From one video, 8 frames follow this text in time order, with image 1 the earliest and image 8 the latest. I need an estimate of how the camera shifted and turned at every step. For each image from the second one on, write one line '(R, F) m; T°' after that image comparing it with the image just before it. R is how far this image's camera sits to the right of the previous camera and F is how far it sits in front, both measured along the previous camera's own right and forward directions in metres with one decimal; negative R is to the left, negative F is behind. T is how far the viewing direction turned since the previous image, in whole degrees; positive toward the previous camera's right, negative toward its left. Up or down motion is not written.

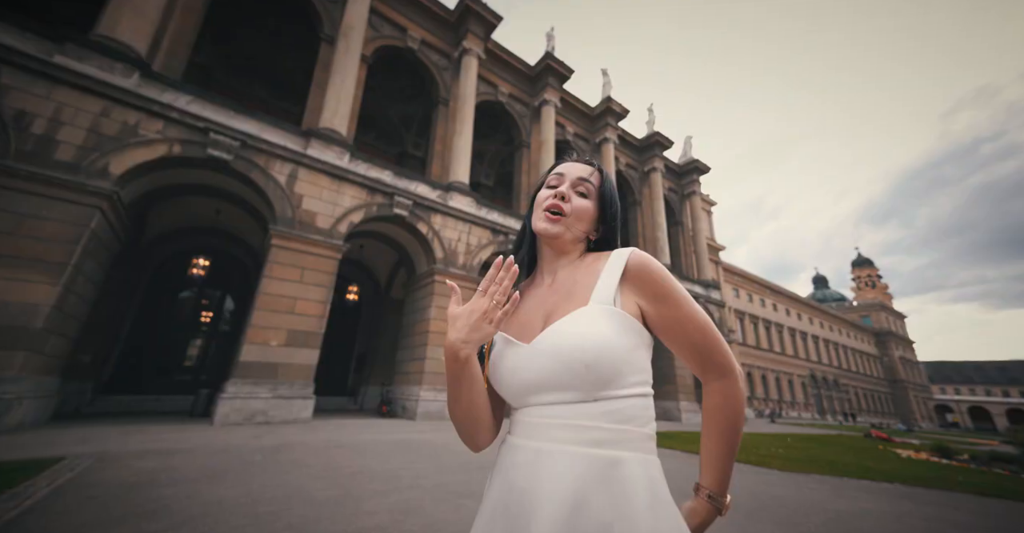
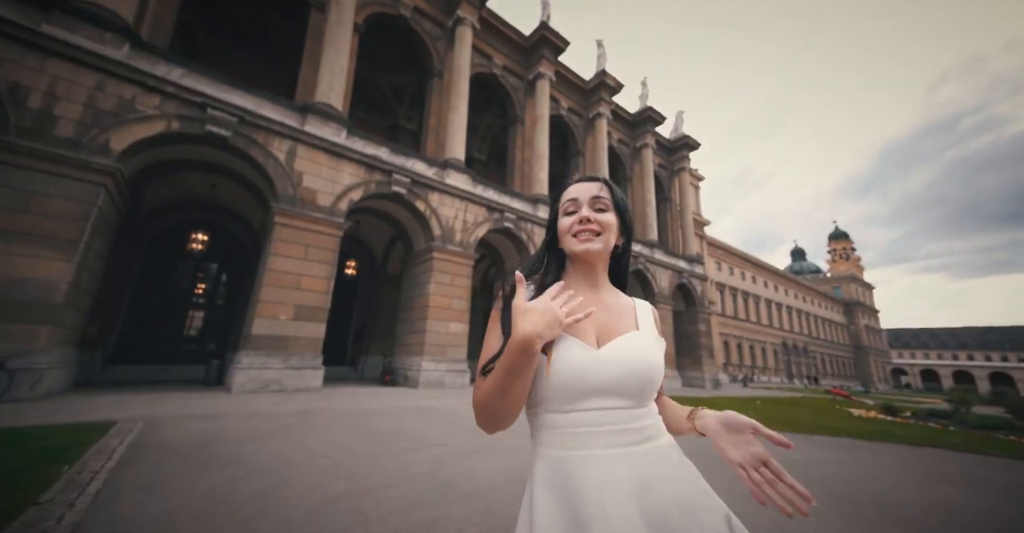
(-0.3, -0.6) m; +2°
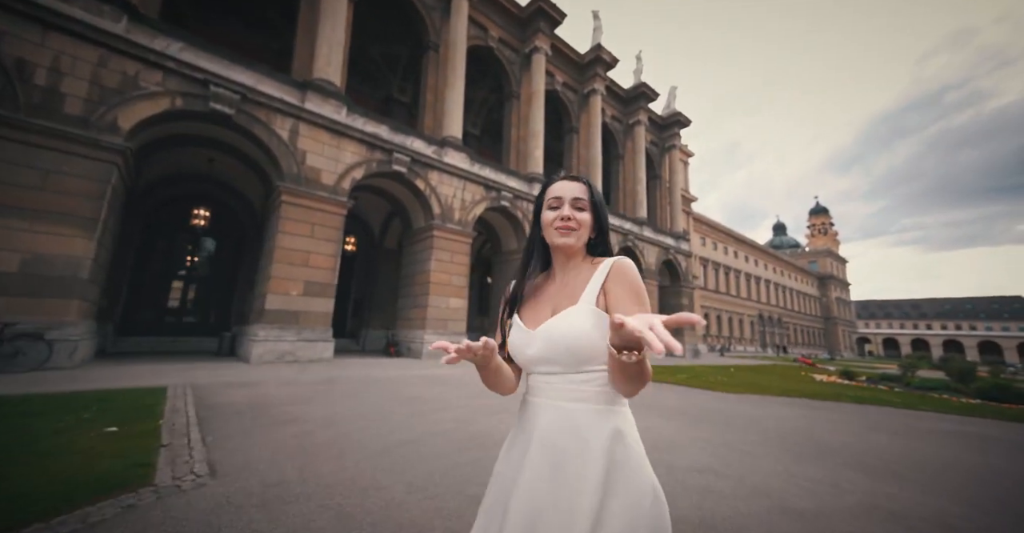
(-0.4, -0.7) m; +2°
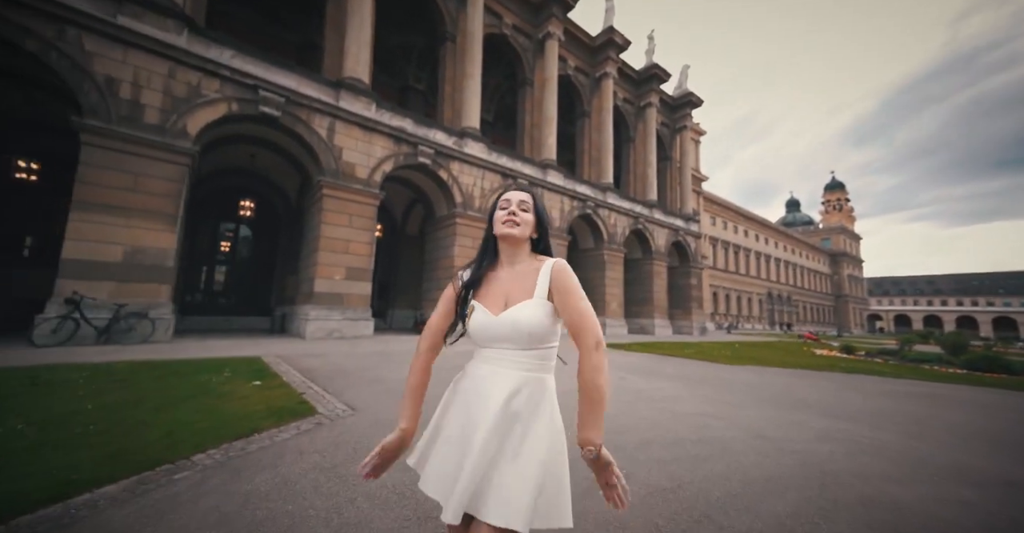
(-0.4, -1.1) m; -1°
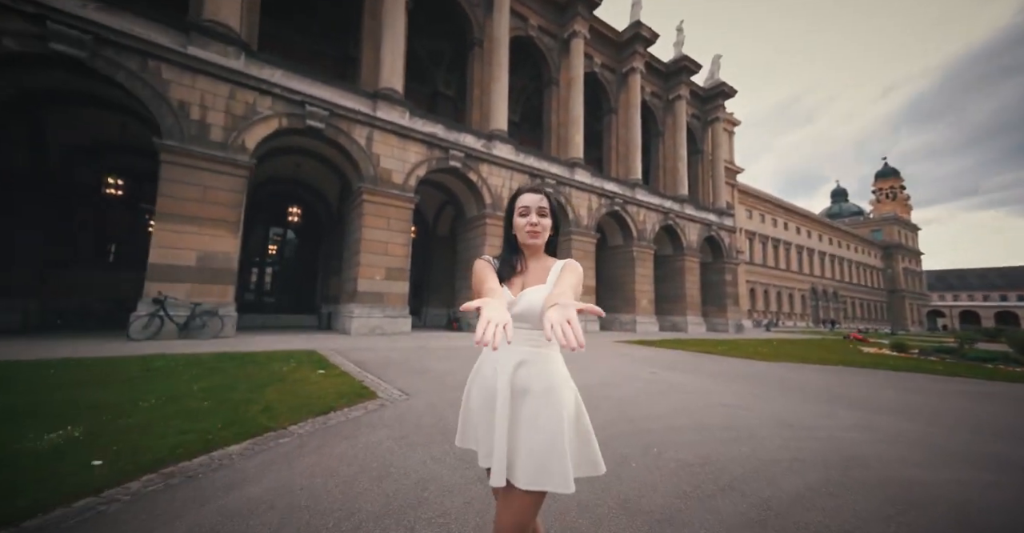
(-0.1, -0.5) m; -4°
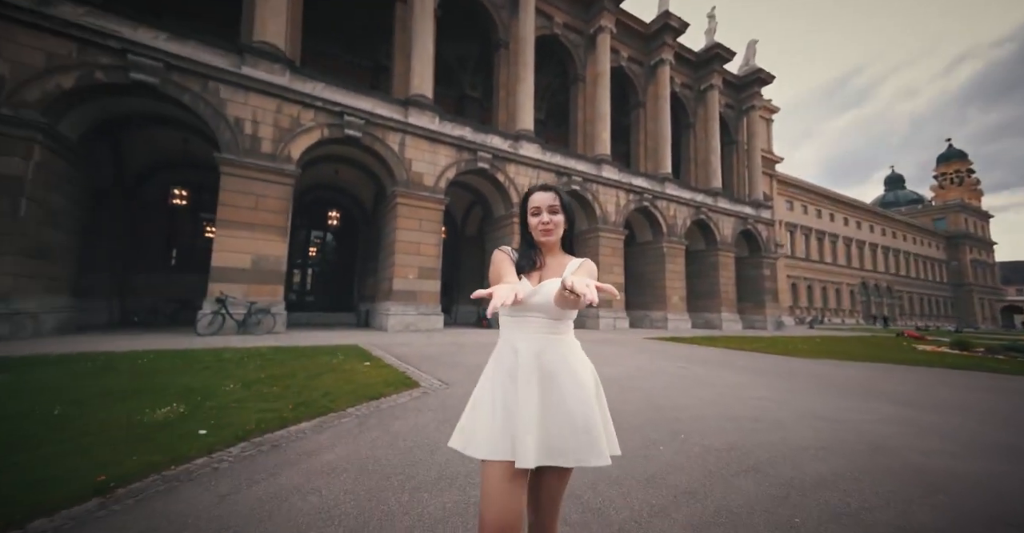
(0.0, -0.4) m; -4°
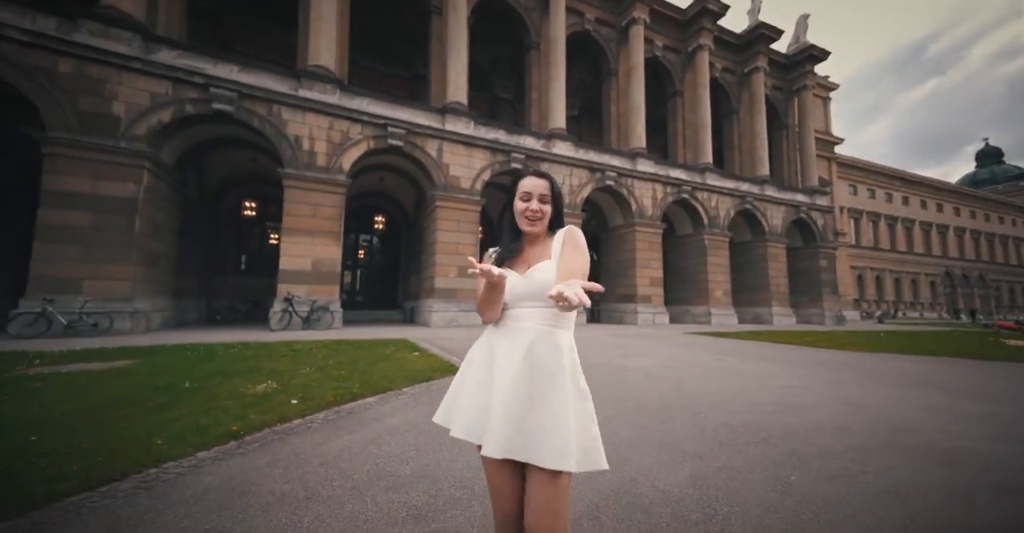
(+0.1, -0.6) m; -5°
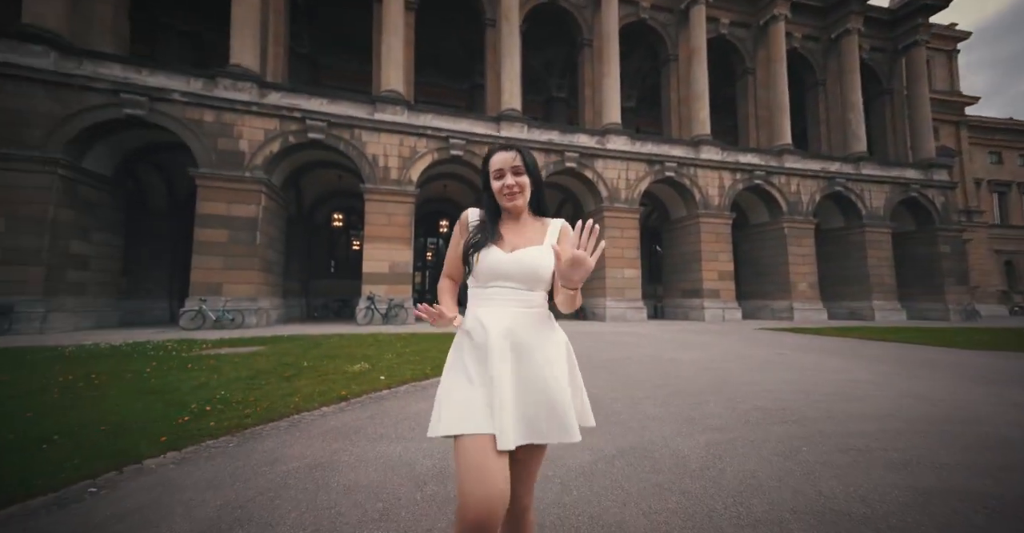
(+0.3, -0.7) m; -9°
